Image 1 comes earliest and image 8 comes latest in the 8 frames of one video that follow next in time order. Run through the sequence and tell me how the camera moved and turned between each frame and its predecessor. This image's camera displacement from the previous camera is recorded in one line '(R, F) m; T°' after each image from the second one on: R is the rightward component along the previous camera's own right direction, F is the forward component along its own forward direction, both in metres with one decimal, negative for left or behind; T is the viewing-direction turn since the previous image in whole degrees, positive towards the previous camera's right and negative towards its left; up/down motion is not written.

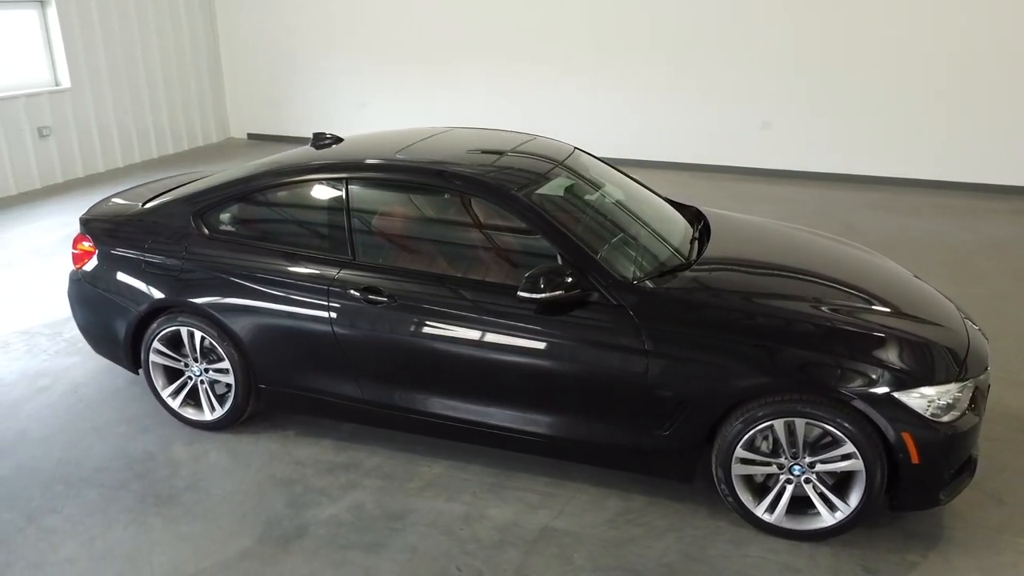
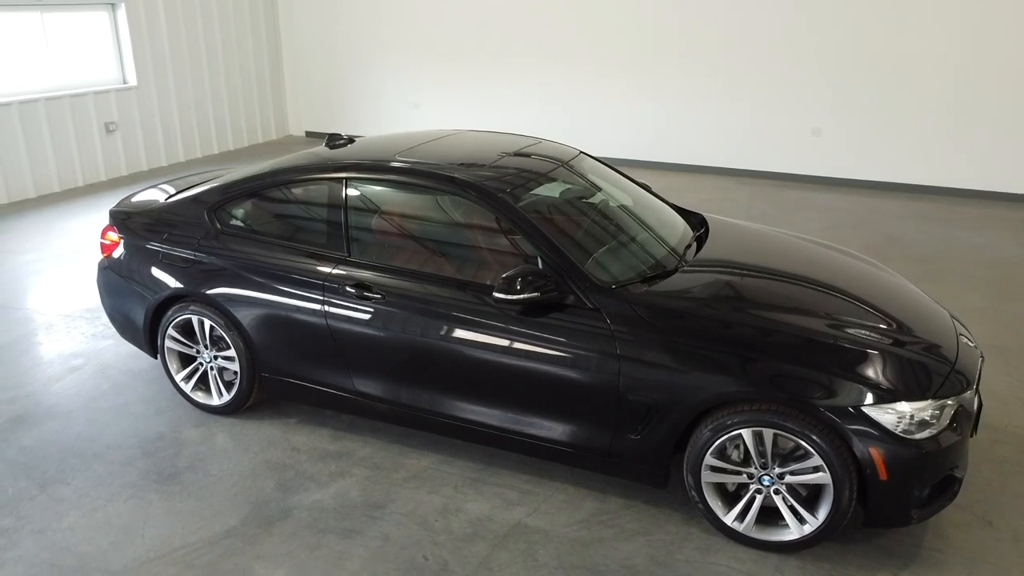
(+0.3, -0.1) m; -5°
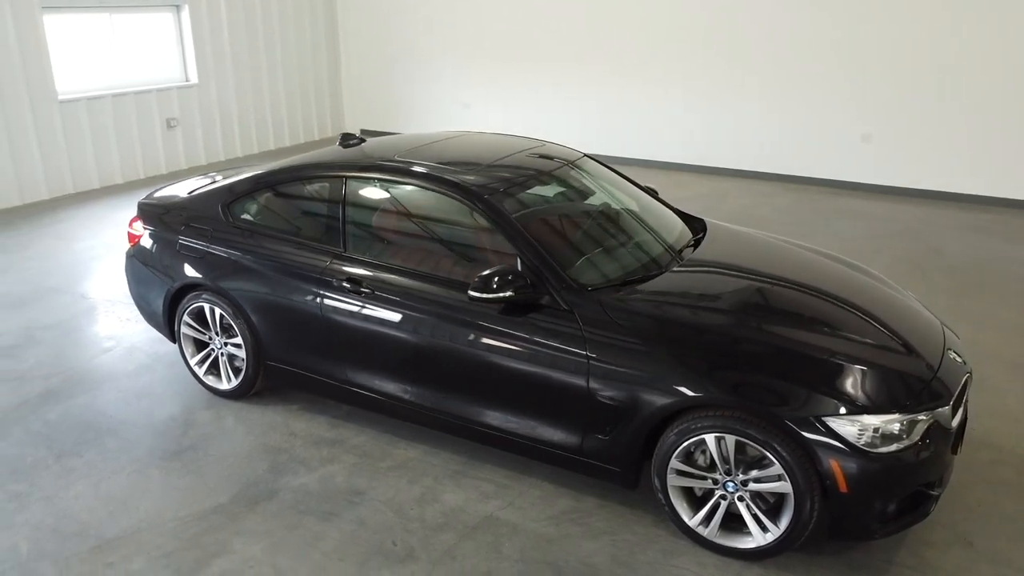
(+0.3, -0.1) m; -5°
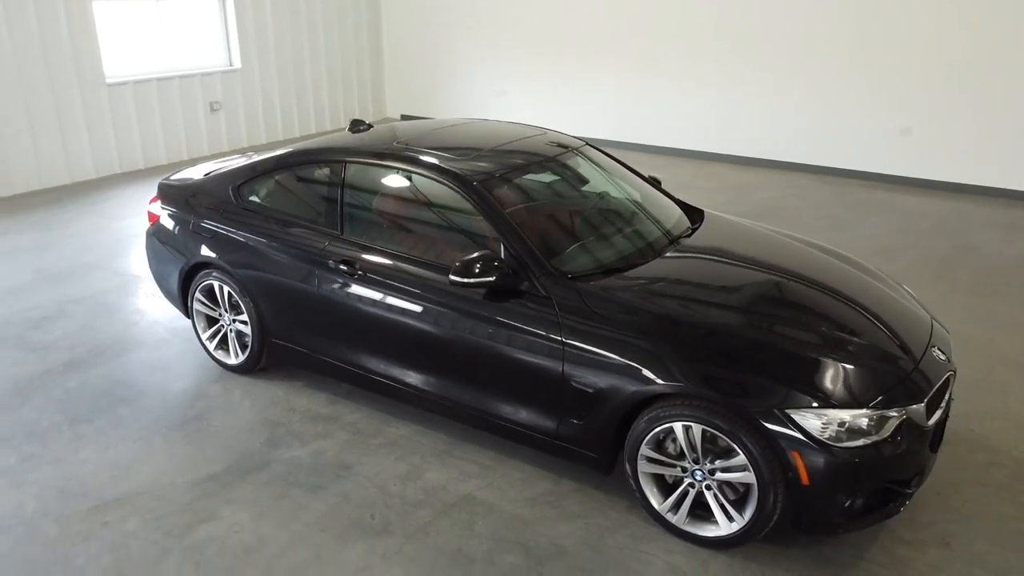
(+0.3, -0.1) m; -4°
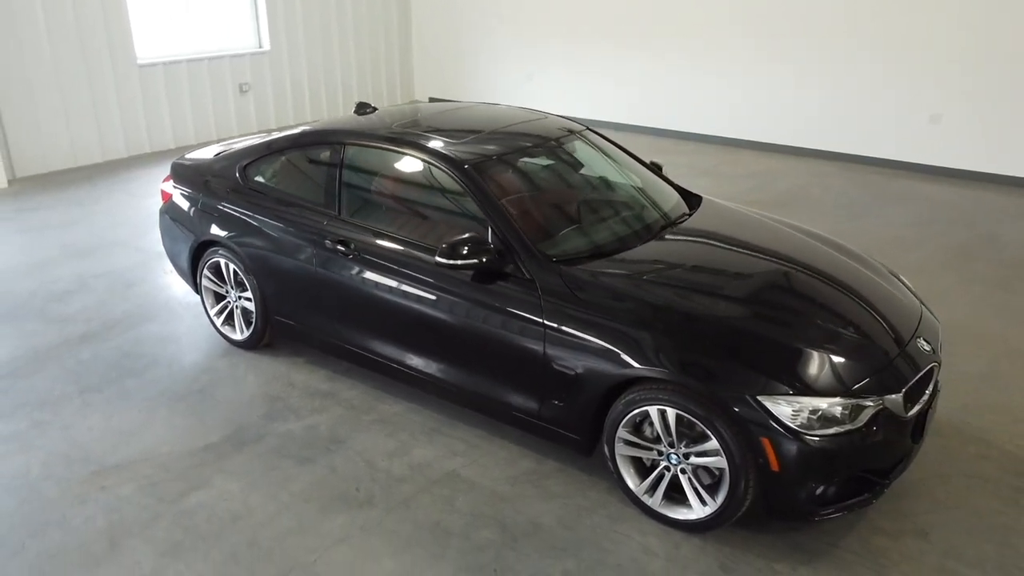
(+0.2, 0.0) m; -3°
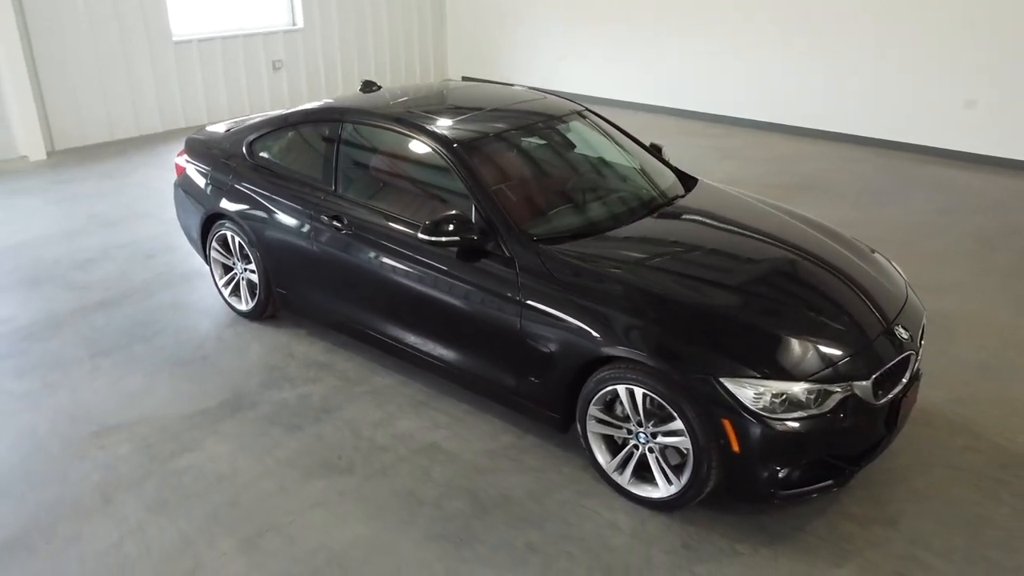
(+0.3, 0.0) m; -3°
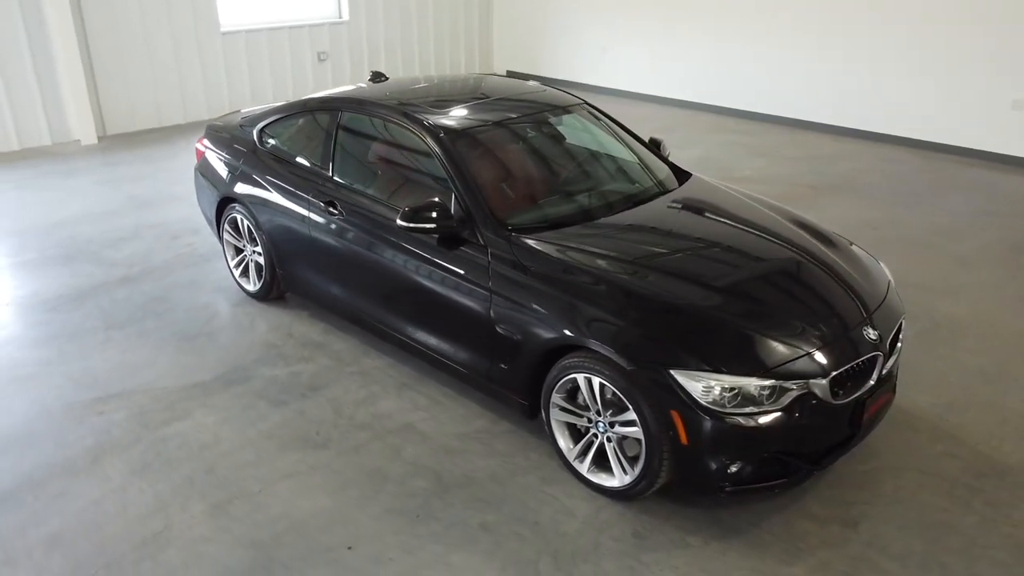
(+0.3, -0.1) m; -4°
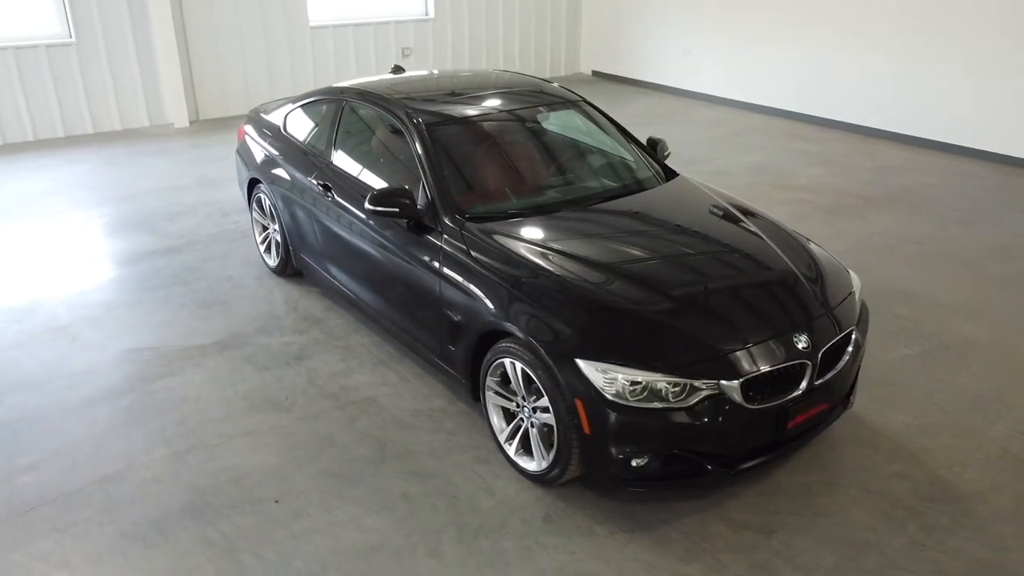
(+0.7, -0.1) m; -8°
